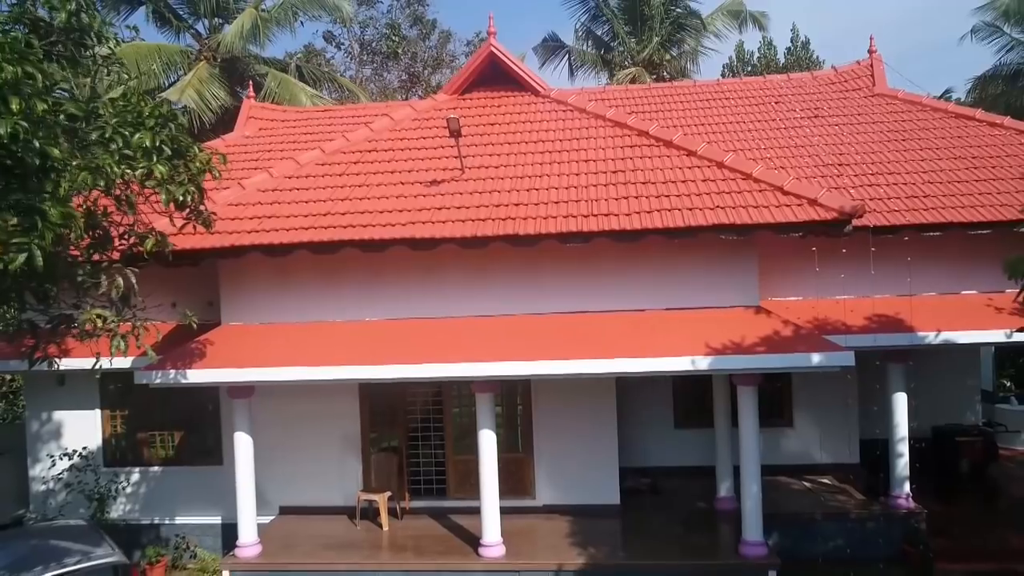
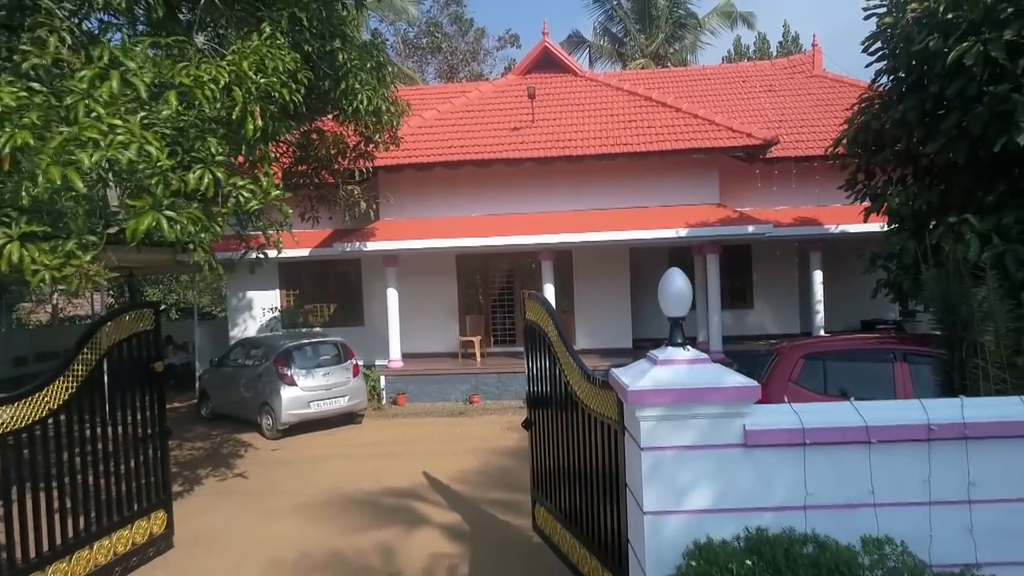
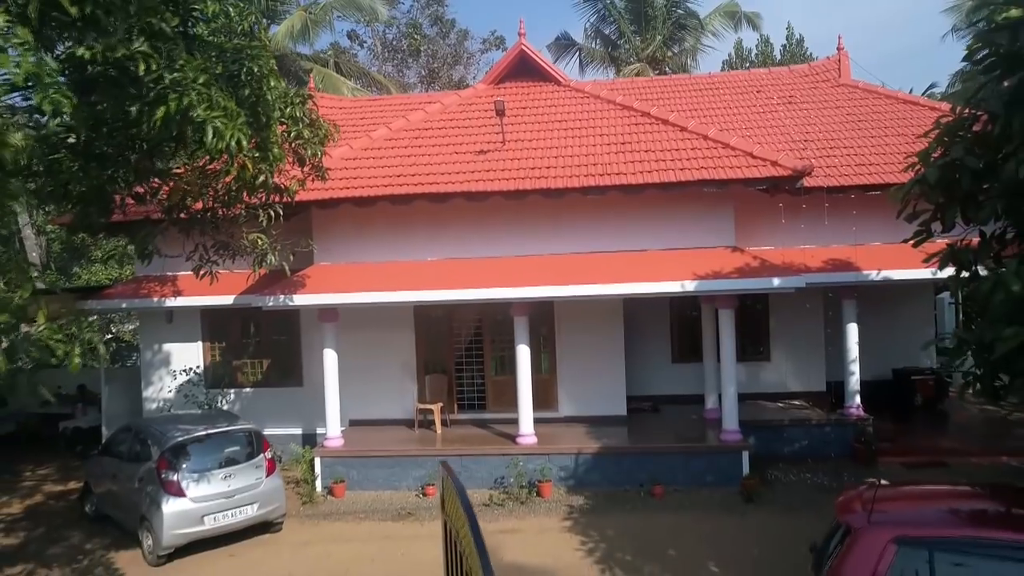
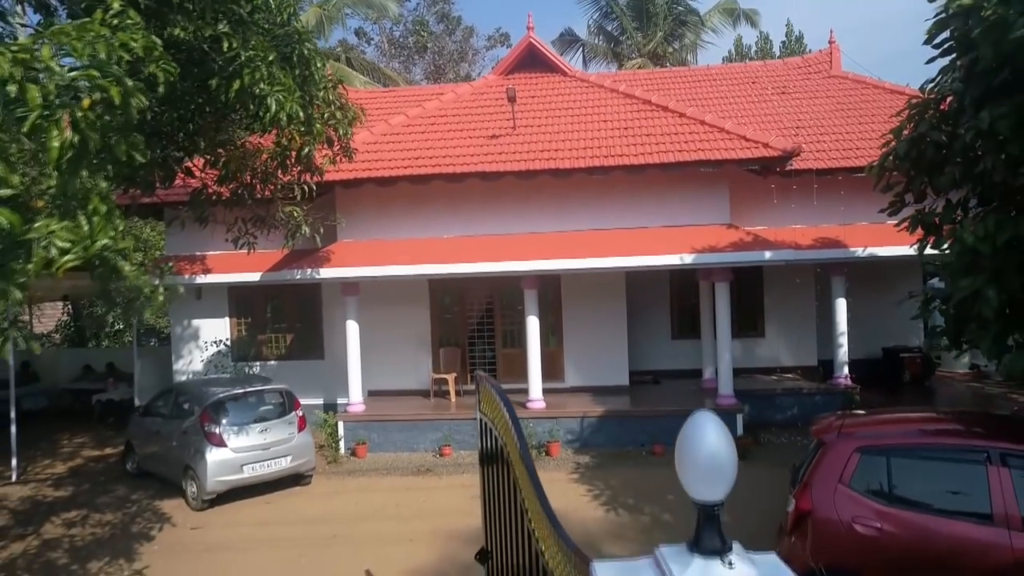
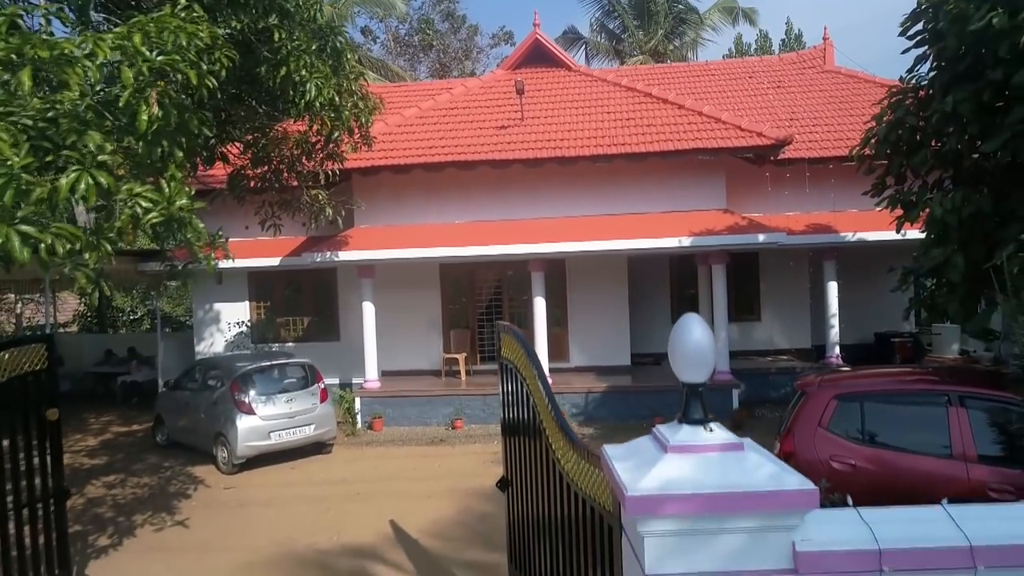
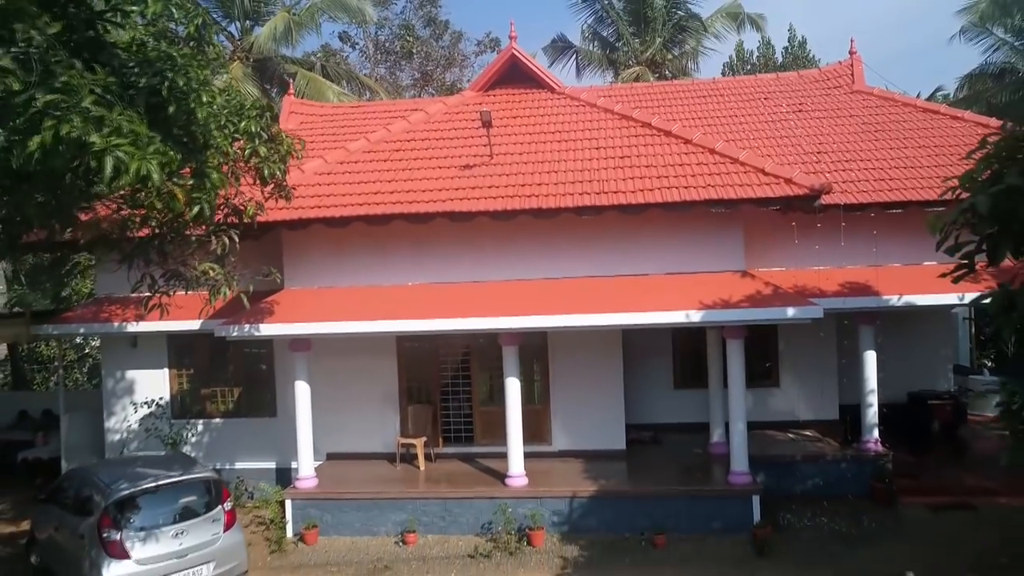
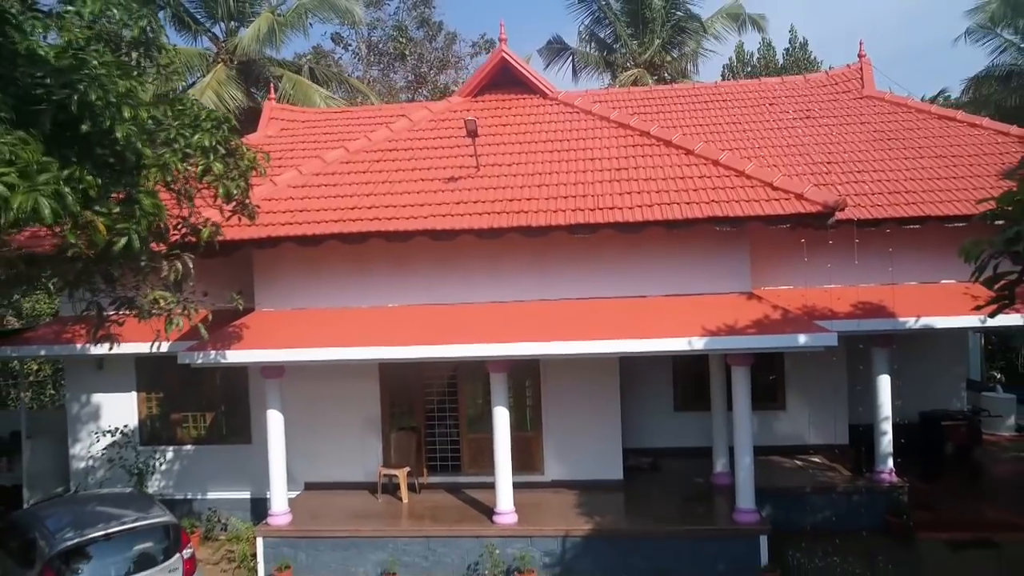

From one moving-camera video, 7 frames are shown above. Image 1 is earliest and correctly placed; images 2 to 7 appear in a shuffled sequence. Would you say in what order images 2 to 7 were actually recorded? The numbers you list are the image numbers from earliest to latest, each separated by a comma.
7, 6, 3, 4, 5, 2
